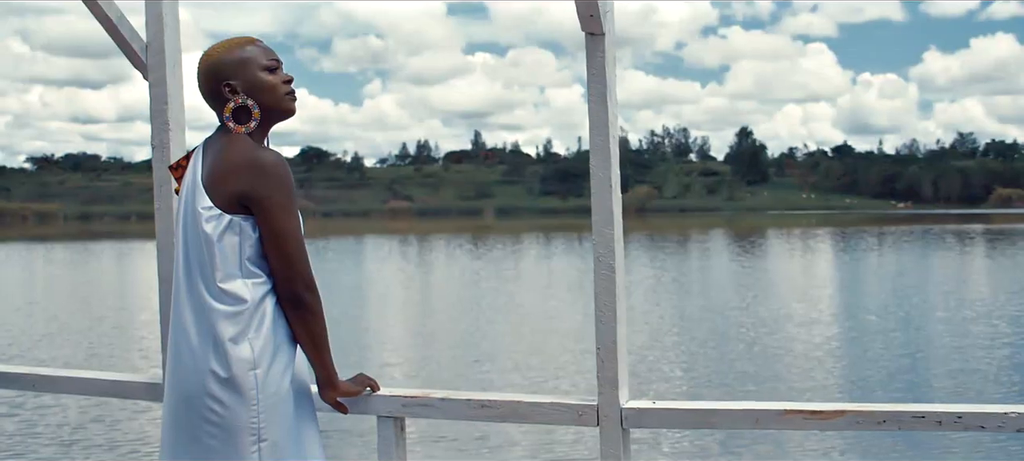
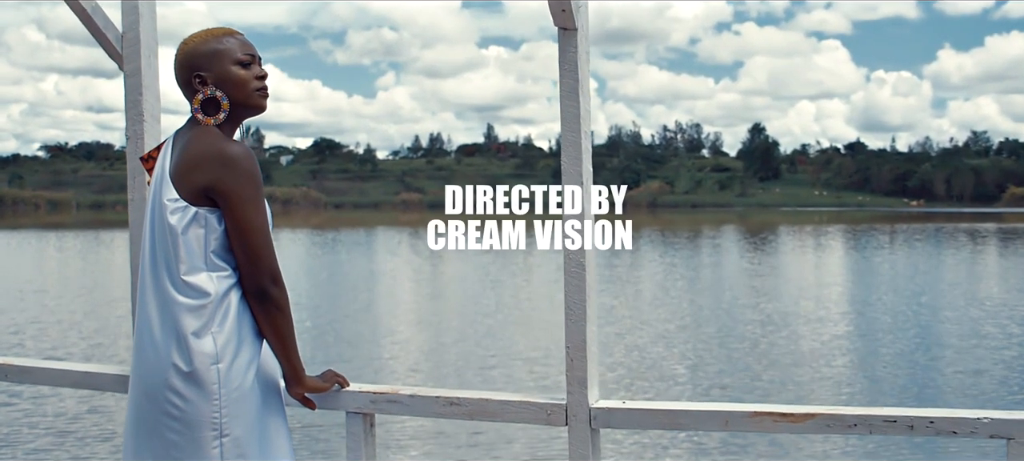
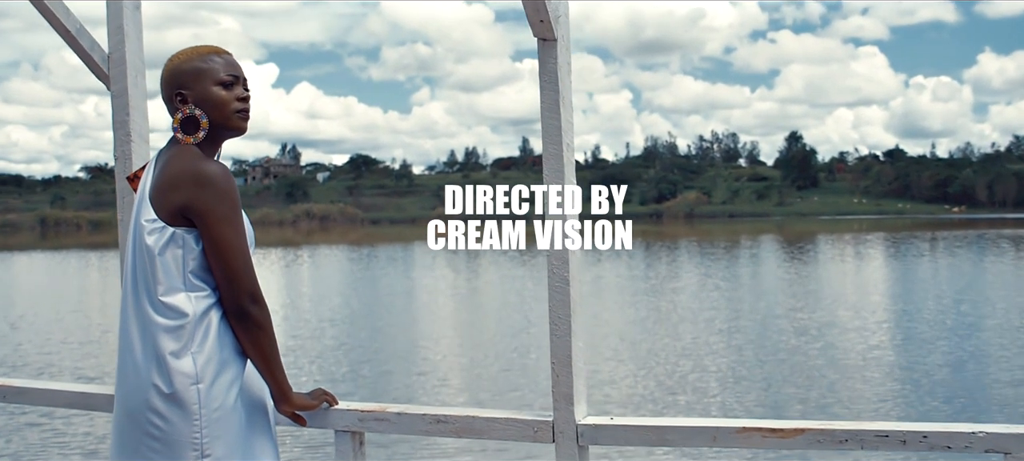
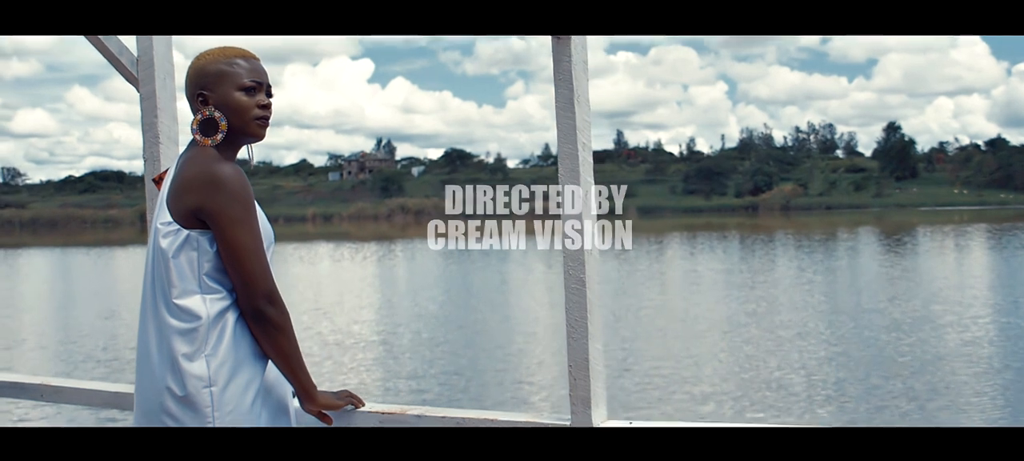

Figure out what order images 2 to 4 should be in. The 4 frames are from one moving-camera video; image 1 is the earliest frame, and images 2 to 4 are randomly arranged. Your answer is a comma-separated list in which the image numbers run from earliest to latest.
2, 3, 4
